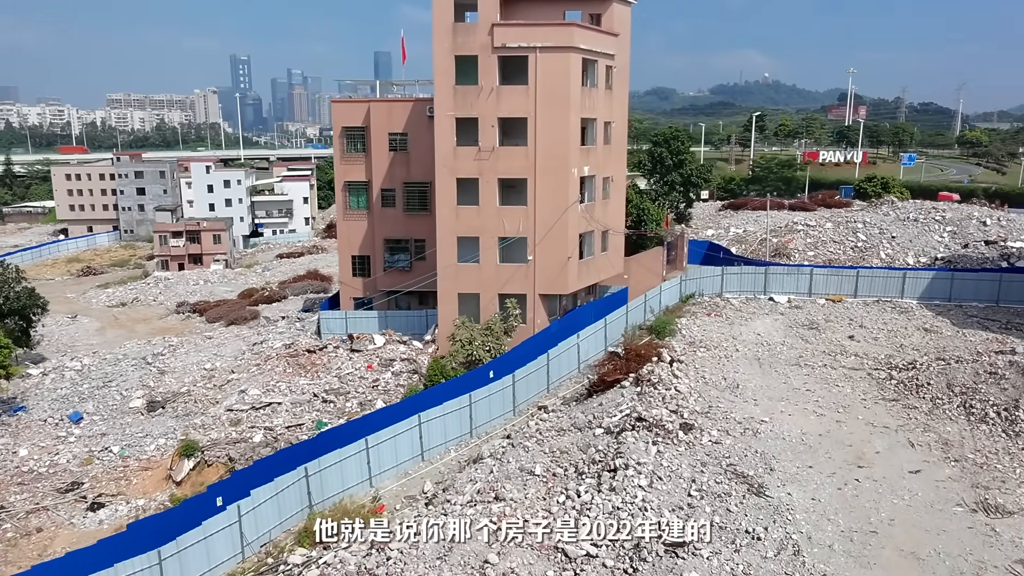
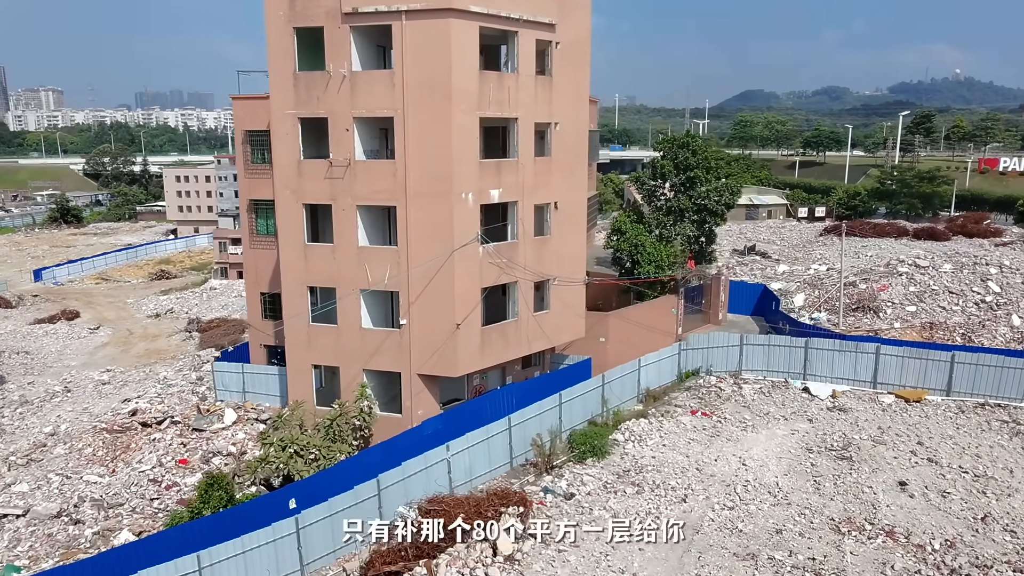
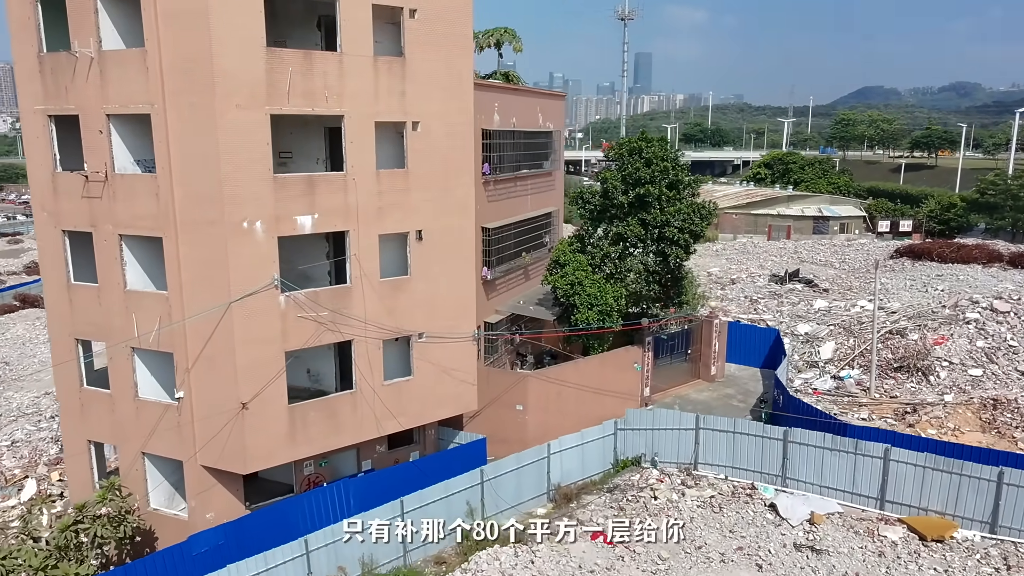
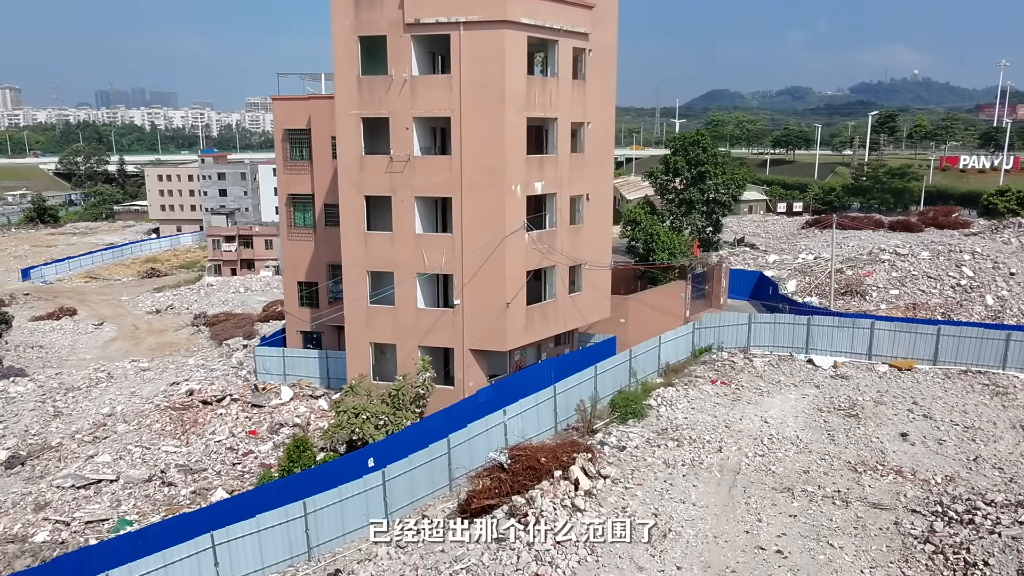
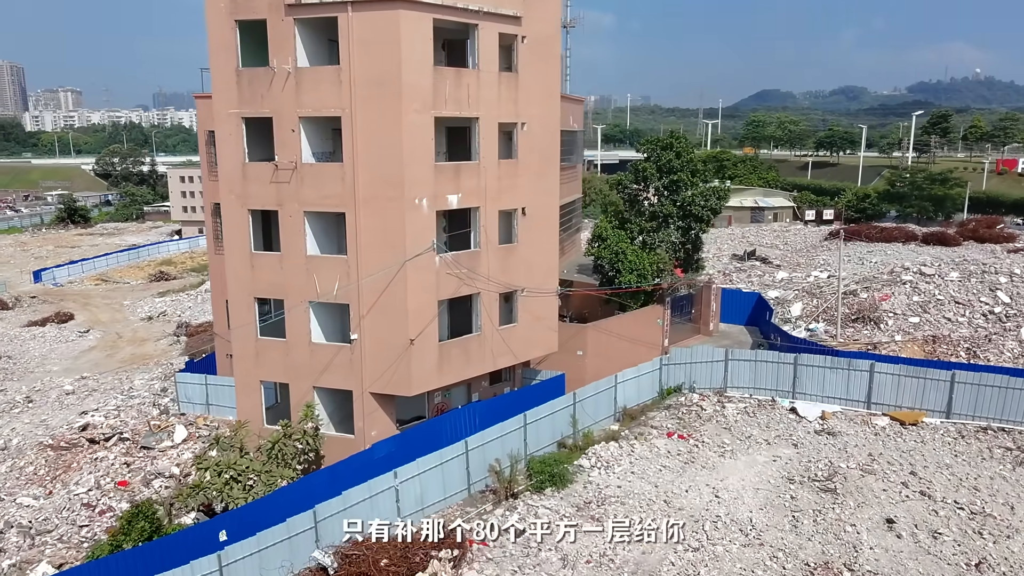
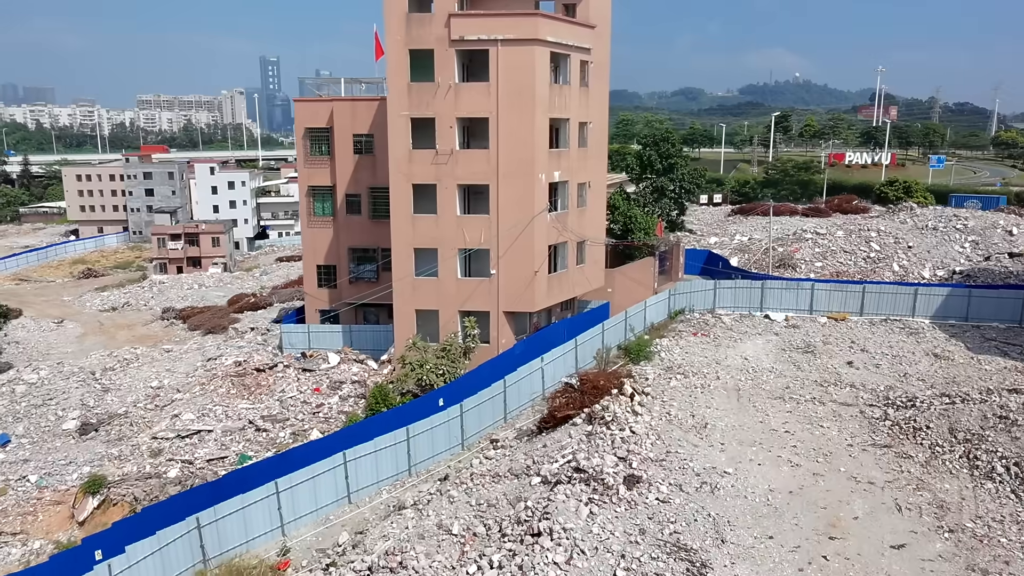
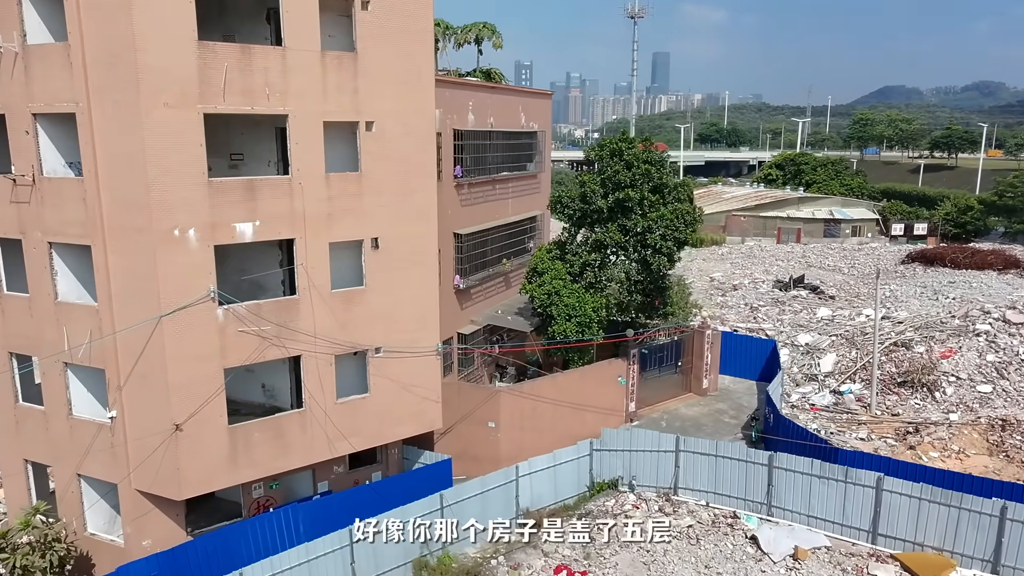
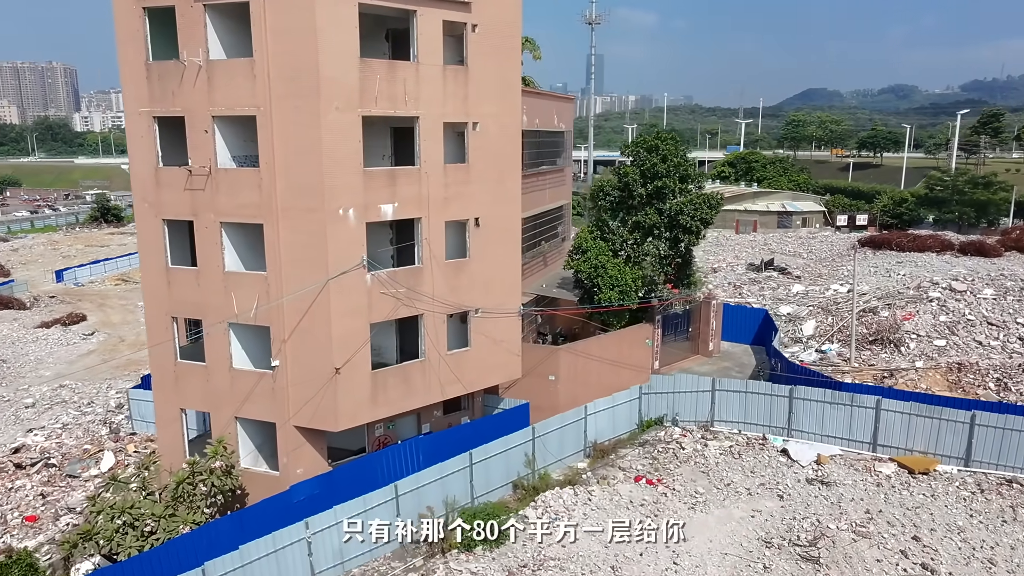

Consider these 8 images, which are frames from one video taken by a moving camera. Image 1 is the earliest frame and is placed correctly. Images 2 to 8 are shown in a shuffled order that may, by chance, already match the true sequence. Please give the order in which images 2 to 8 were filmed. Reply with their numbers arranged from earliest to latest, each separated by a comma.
6, 4, 2, 5, 8, 3, 7
